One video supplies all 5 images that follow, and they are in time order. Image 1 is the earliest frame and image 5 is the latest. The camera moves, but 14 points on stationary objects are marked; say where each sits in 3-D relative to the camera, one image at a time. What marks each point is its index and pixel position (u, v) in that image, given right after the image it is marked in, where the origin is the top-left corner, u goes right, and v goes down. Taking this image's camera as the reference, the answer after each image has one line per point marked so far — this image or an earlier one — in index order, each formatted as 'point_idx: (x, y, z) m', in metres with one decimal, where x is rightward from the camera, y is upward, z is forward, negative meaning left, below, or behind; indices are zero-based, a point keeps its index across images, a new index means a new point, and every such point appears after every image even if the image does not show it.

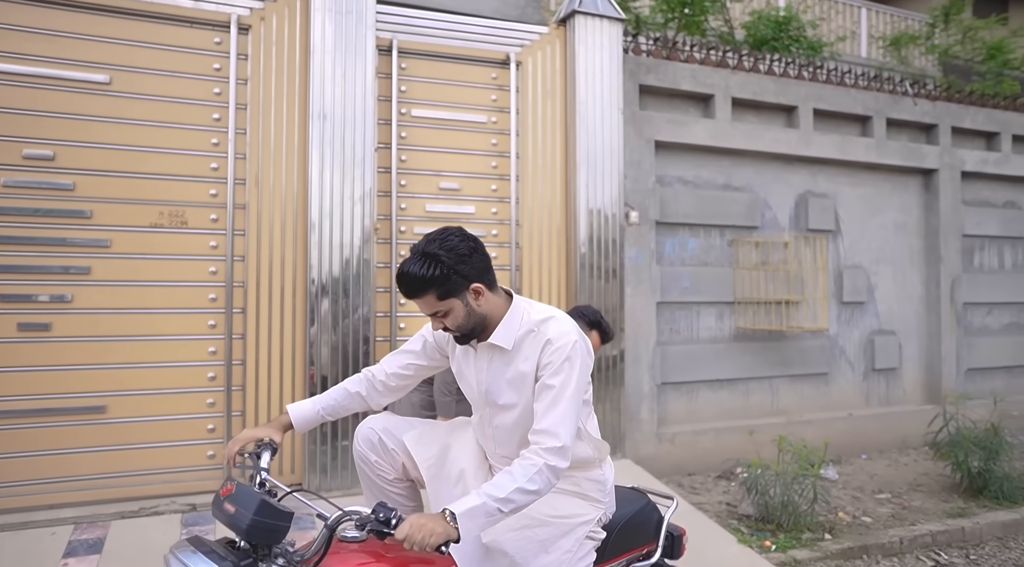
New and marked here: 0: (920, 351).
0: (+4.4, -0.7, +6.9) m
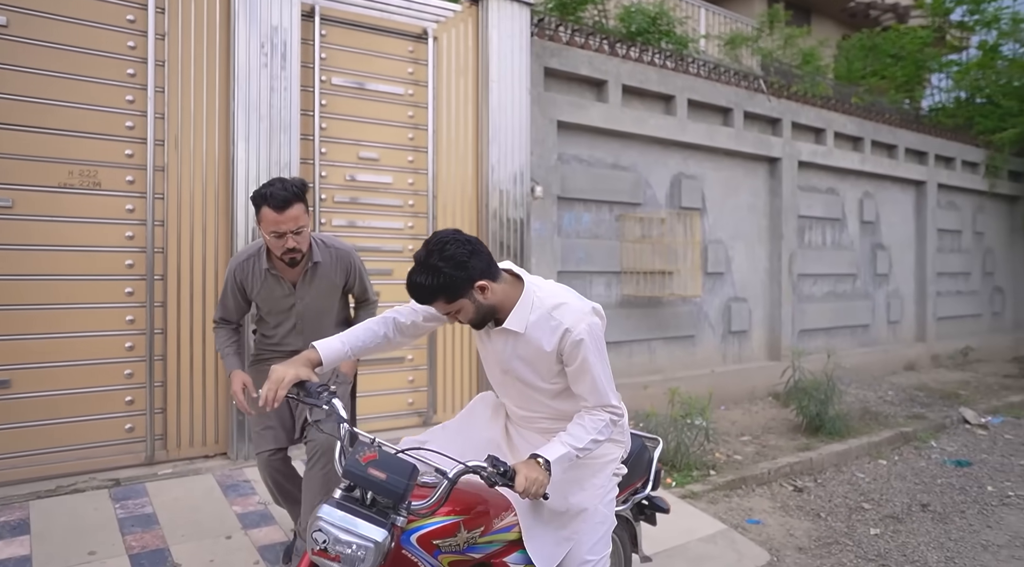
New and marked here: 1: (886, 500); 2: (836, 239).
0: (+3.1, -0.4, +8.0) m
1: (+2.7, -1.6, +4.6) m
2: (+4.7, +0.6, +9.3) m
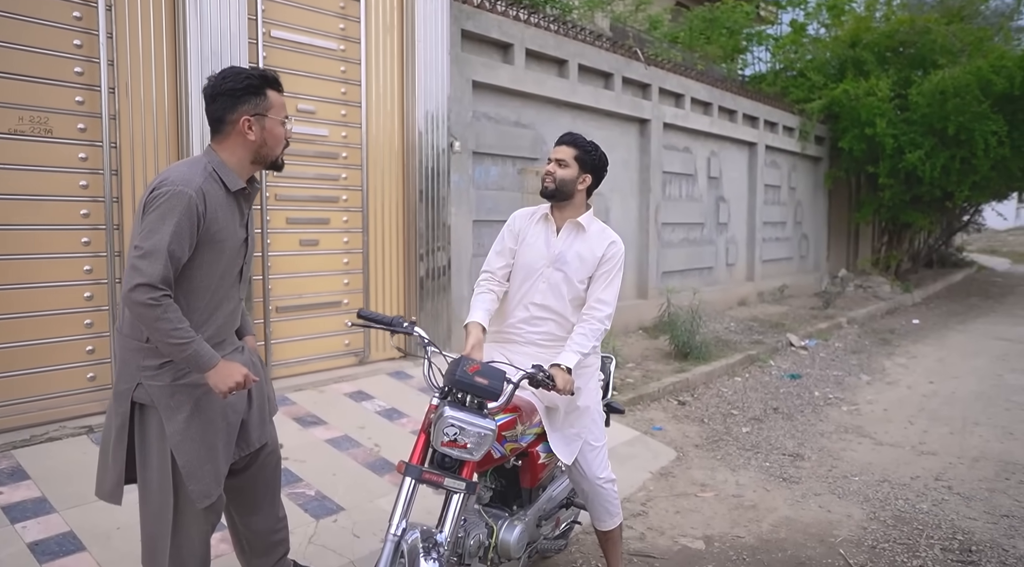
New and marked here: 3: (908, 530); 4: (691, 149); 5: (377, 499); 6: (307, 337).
0: (+1.7, +0.3, +9.1) m
1: (+2.1, -1.1, +5.8) m
2: (+2.9, +1.5, +10.5) m
3: (+2.0, -1.3, +3.3) m
4: (+2.9, +2.2, +10.5) m
5: (-0.7, -1.1, +3.3) m
6: (-1.5, -0.4, +4.8) m
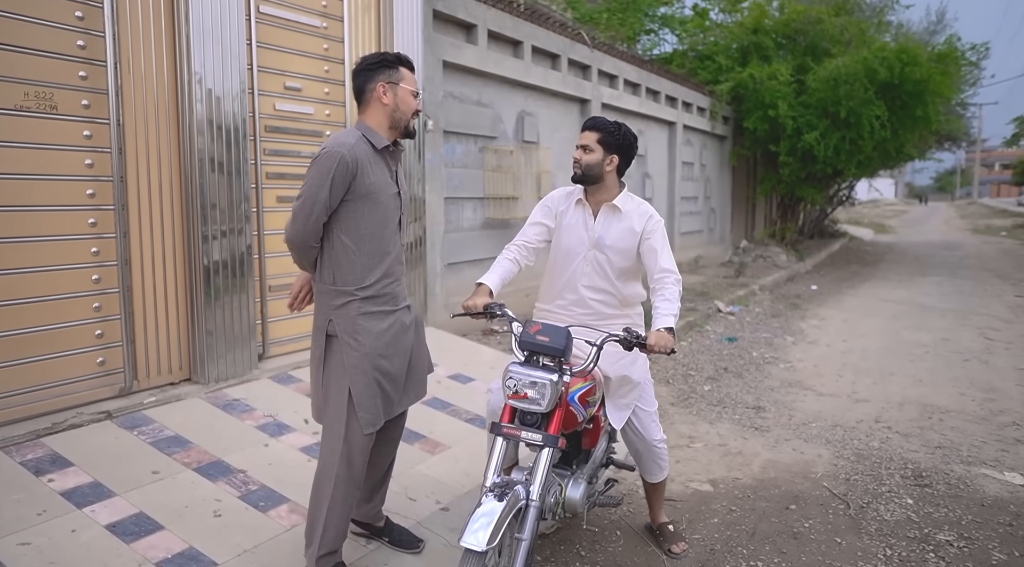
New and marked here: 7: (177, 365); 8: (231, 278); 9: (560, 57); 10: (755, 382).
0: (+1.0, +0.7, +9.5) m
1: (+1.9, -0.8, +6.4) m
2: (+1.9, +2.0, +11.1) m
3: (+2.2, -1.1, +3.9) m
4: (+1.9, +2.7, +11.0) m
5: (-0.5, -1.0, +3.5) m
6: (-1.6, -0.3, +4.8) m
7: (-1.9, -0.5, +3.8) m
8: (-1.8, 0.0, +4.0) m
9: (+0.6, +3.0, +8.4) m
10: (+2.2, -0.9, +5.9) m
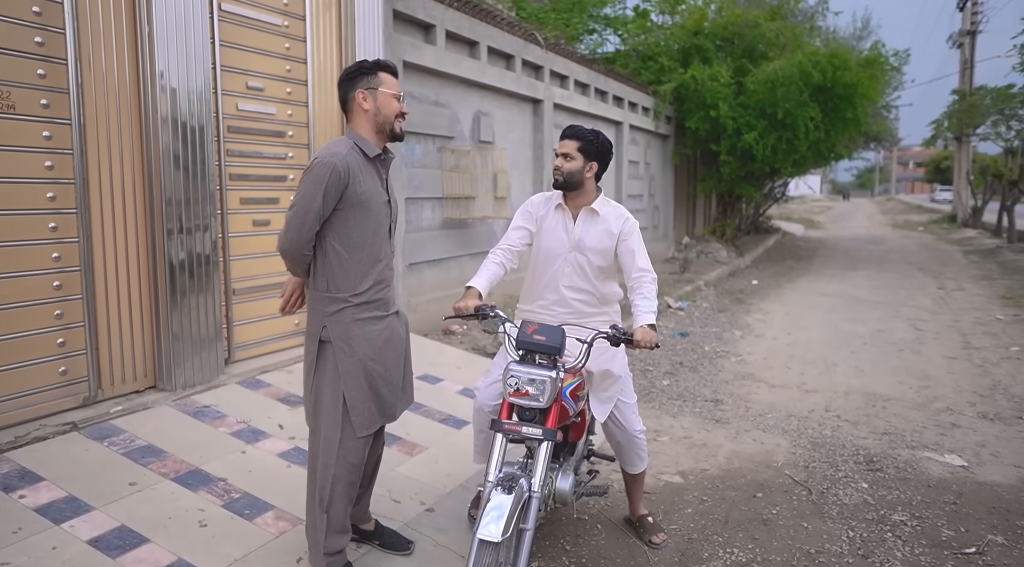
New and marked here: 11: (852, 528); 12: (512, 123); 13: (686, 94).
0: (+0.3, +0.7, +9.6) m
1: (+1.5, -0.8, +6.6) m
2: (+1.1, +2.0, +11.3) m
3: (+2.0, -1.1, +4.1) m
4: (+1.1, +2.7, +11.2) m
5: (-0.6, -1.0, +3.5) m
6: (-1.8, -0.3, +4.8) m
7: (-2.1, -0.5, +3.7) m
8: (-1.9, 0.0, +3.9) m
9: (+0.1, +3.0, +8.5) m
10: (+1.9, -0.9, +6.2) m
11: (+1.6, -1.2, +3.1) m
12: (0.0, +2.2, +8.7) m
13: (+4.5, +4.8, +16.3) m
